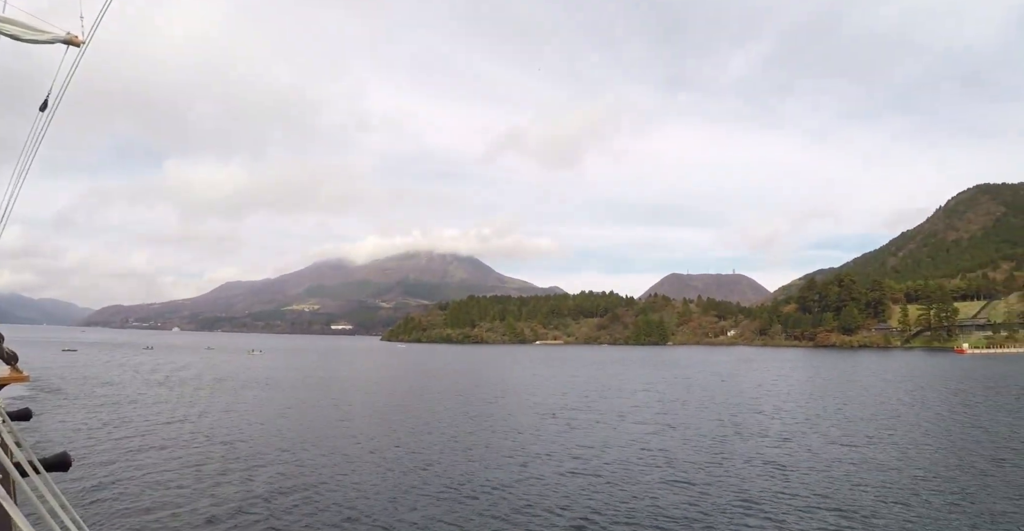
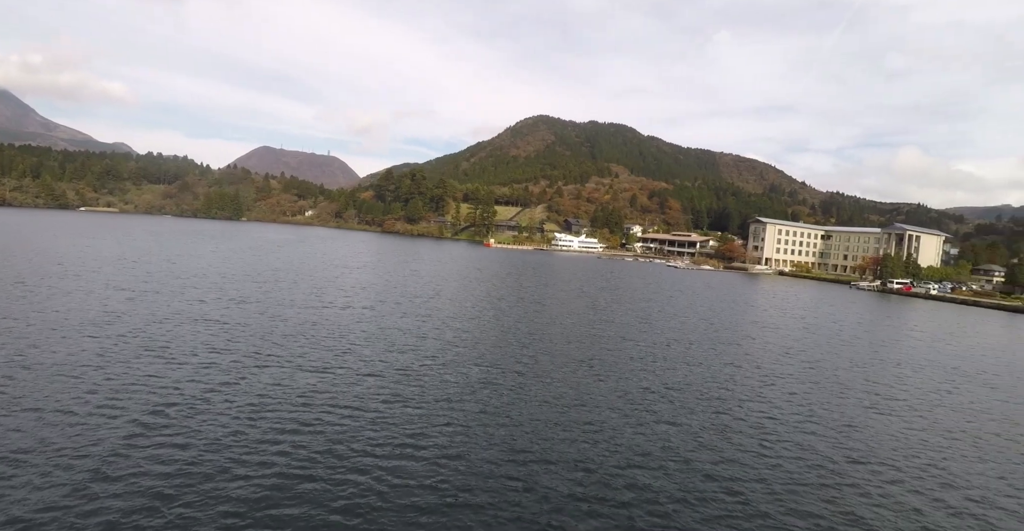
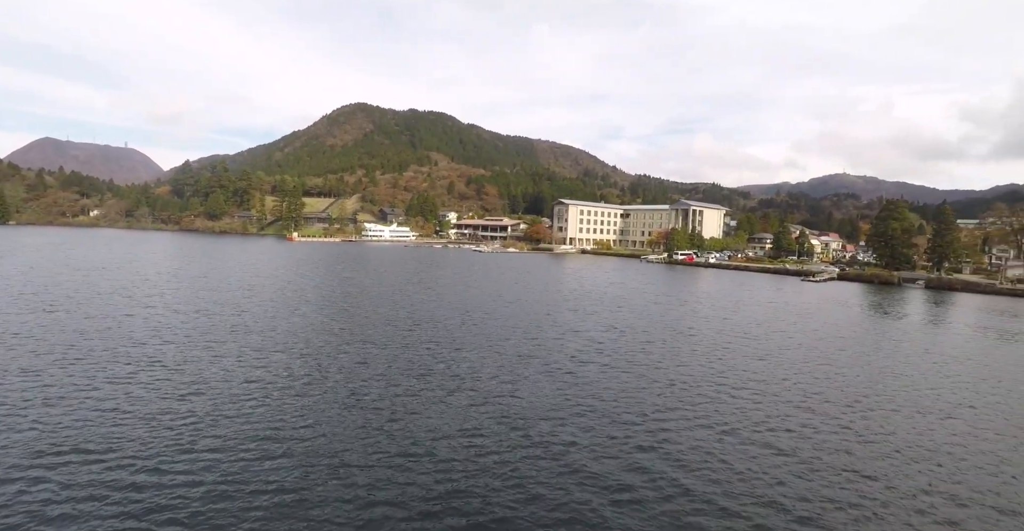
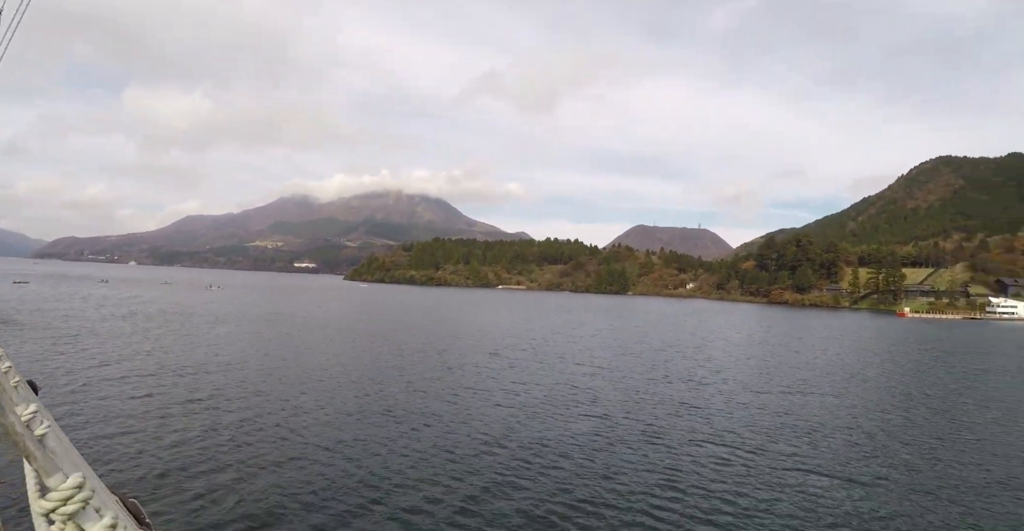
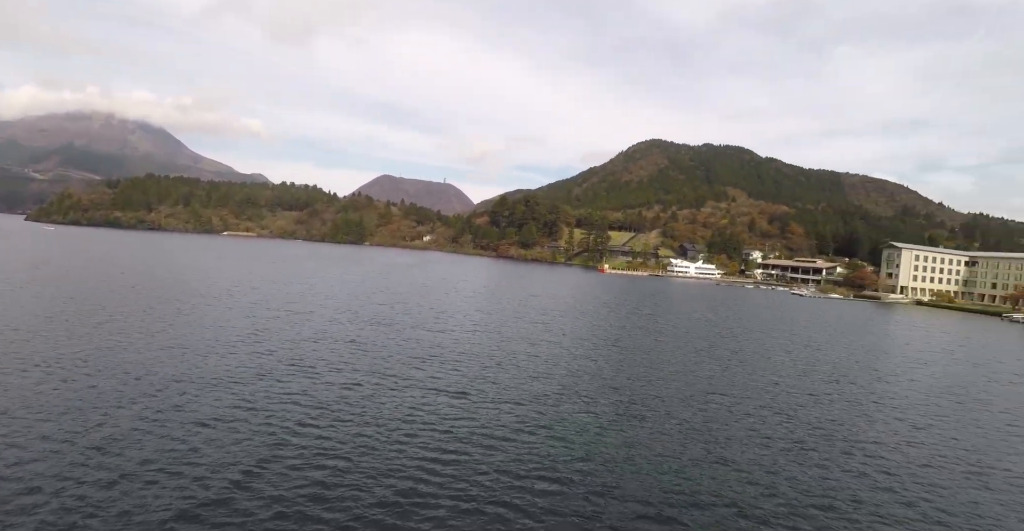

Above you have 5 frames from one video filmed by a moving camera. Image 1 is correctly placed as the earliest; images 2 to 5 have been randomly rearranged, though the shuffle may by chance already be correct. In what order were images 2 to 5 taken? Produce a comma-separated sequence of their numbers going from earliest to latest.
4, 5, 2, 3
